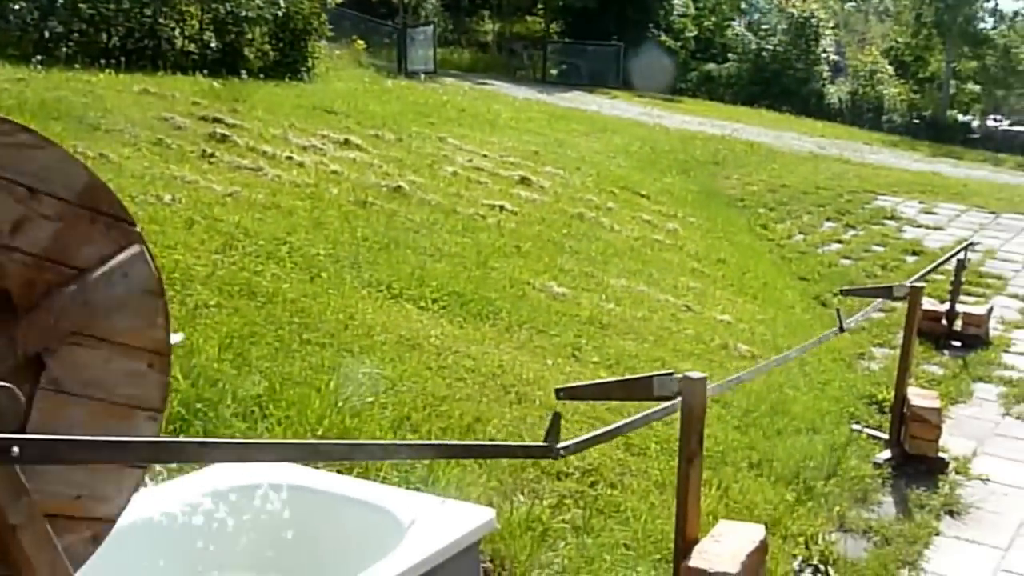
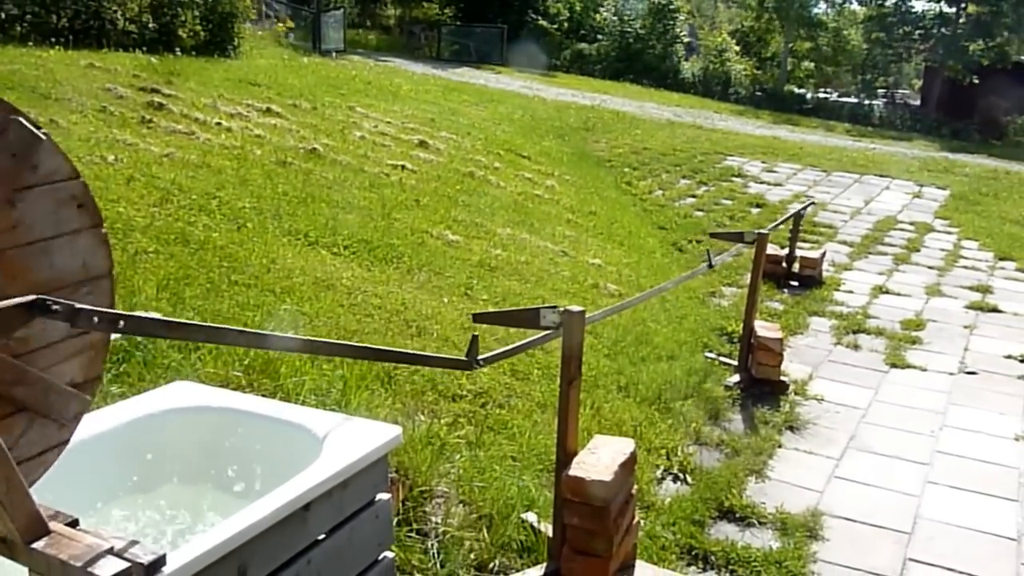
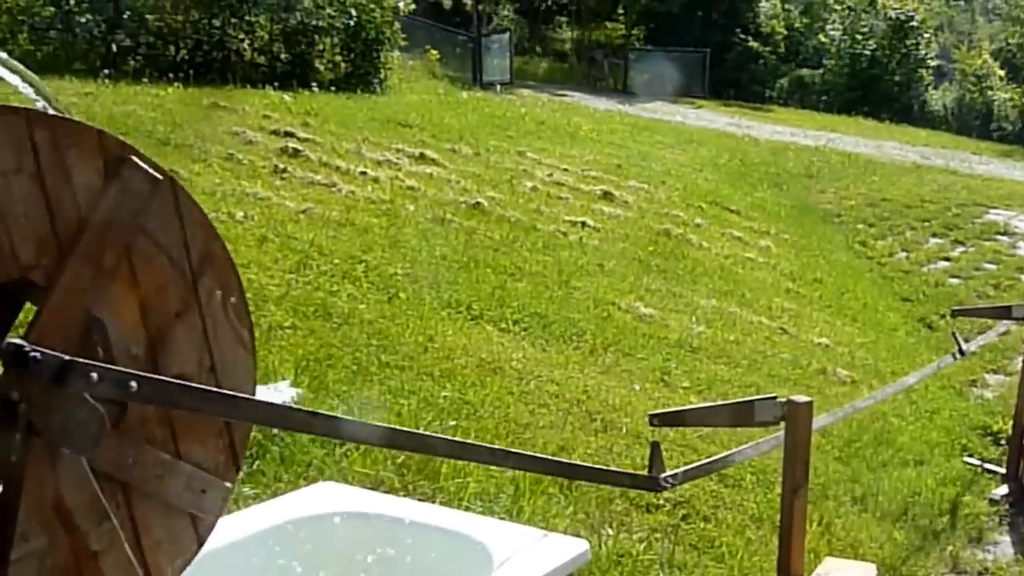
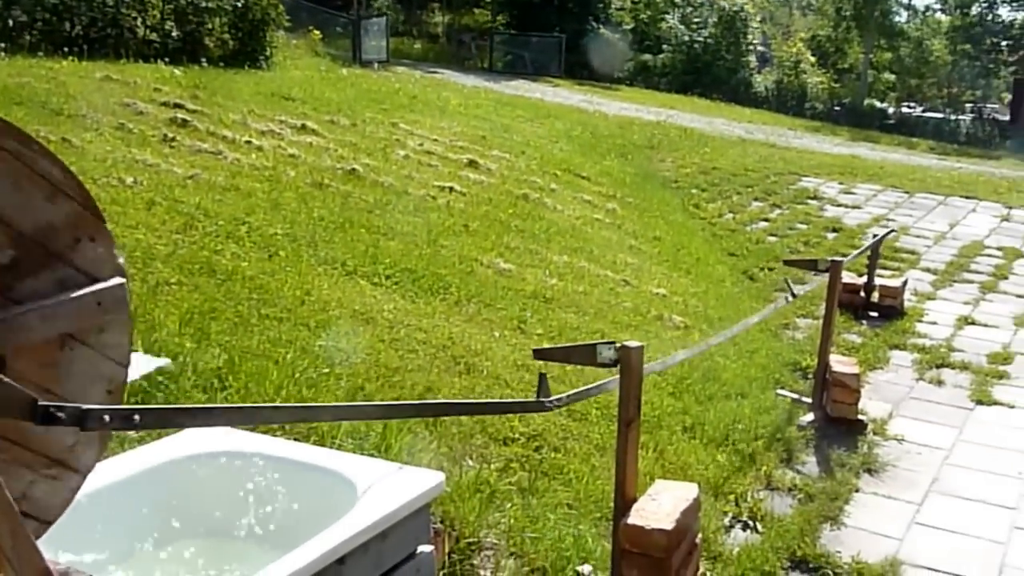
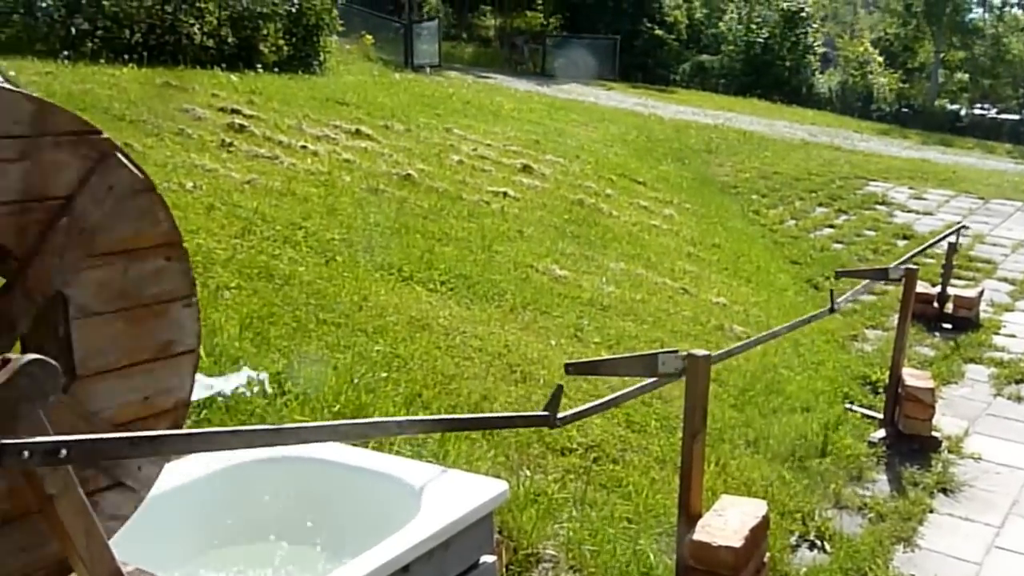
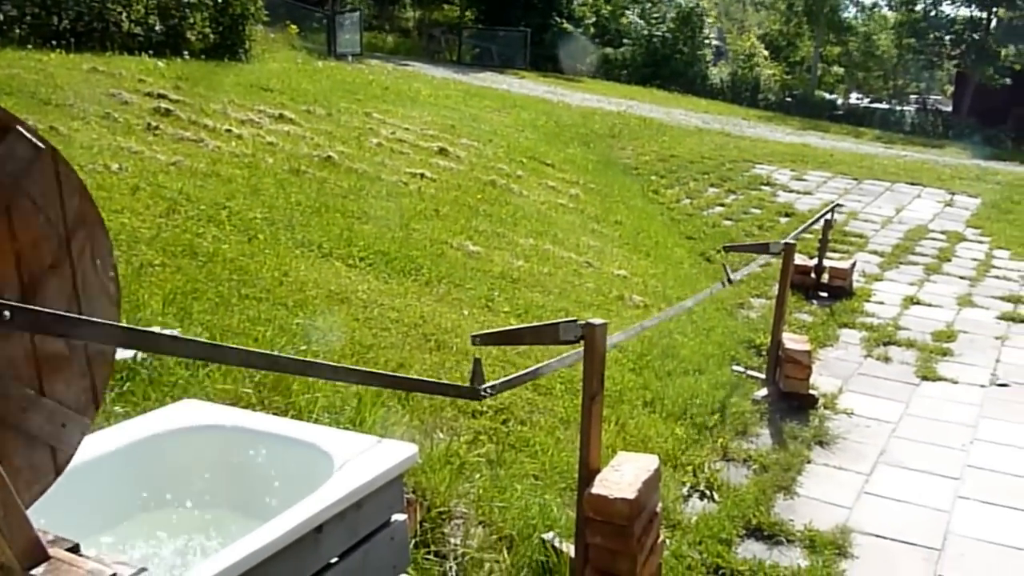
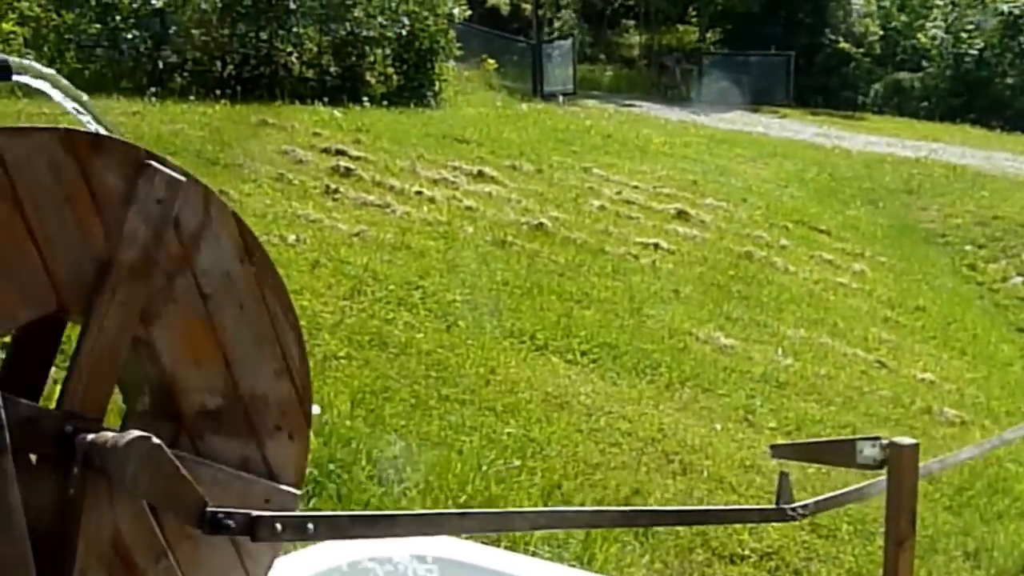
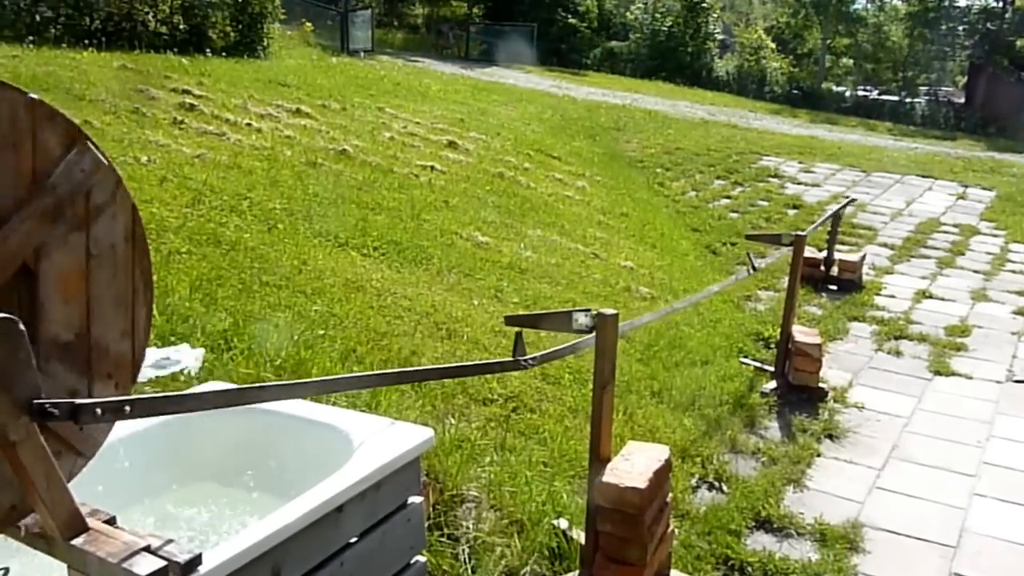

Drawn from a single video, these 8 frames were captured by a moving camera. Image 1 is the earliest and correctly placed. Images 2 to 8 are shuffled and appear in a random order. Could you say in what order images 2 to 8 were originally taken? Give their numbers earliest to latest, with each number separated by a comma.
4, 6, 2, 8, 5, 3, 7
